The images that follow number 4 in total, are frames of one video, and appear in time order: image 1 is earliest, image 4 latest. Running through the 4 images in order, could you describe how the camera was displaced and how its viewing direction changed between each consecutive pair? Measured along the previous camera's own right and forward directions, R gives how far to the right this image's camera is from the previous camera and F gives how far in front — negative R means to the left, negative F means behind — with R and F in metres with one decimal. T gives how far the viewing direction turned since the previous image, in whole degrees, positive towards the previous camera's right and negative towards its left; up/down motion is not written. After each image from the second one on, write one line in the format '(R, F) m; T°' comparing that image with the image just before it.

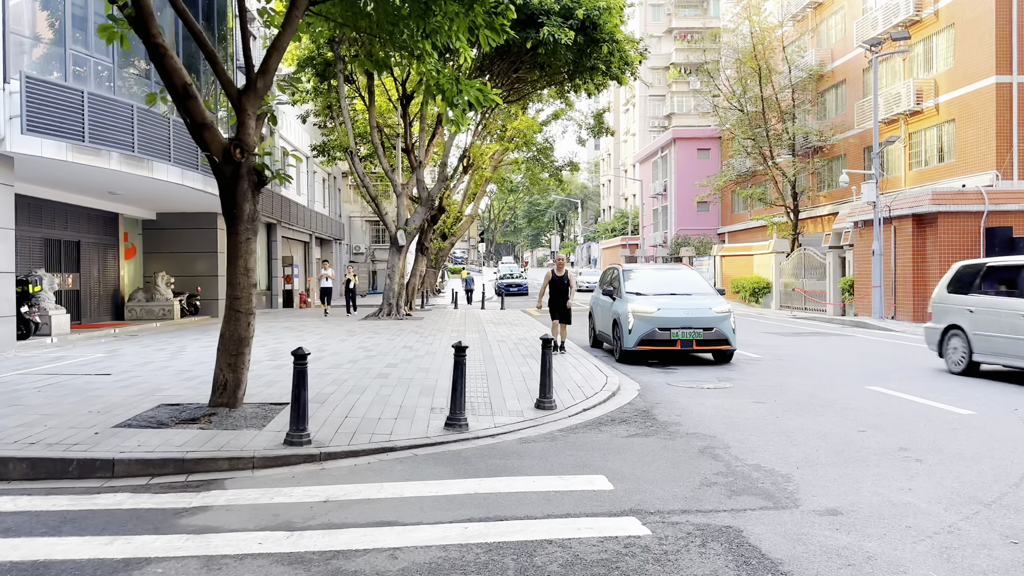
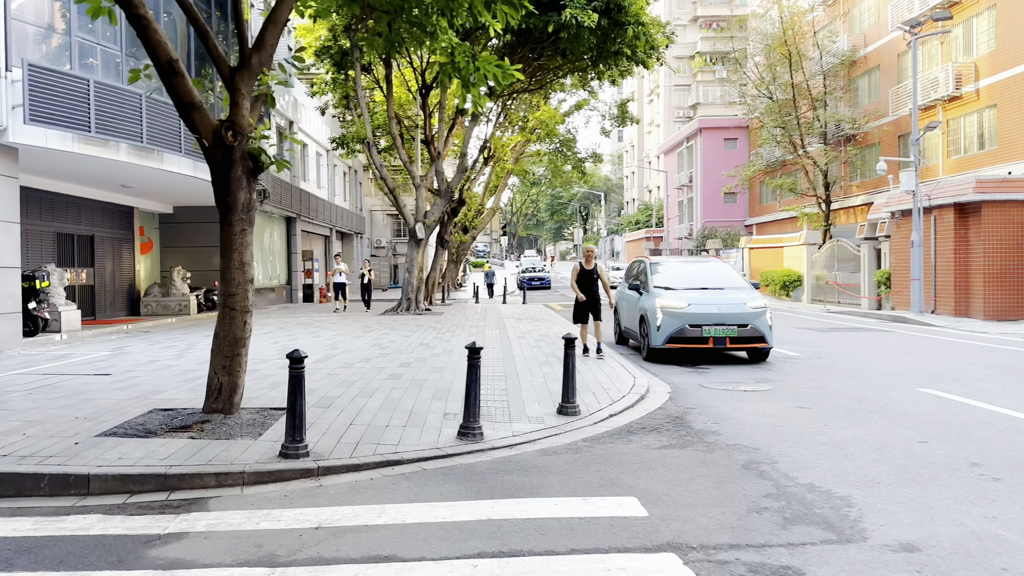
(0.0, +0.6) m; -2°
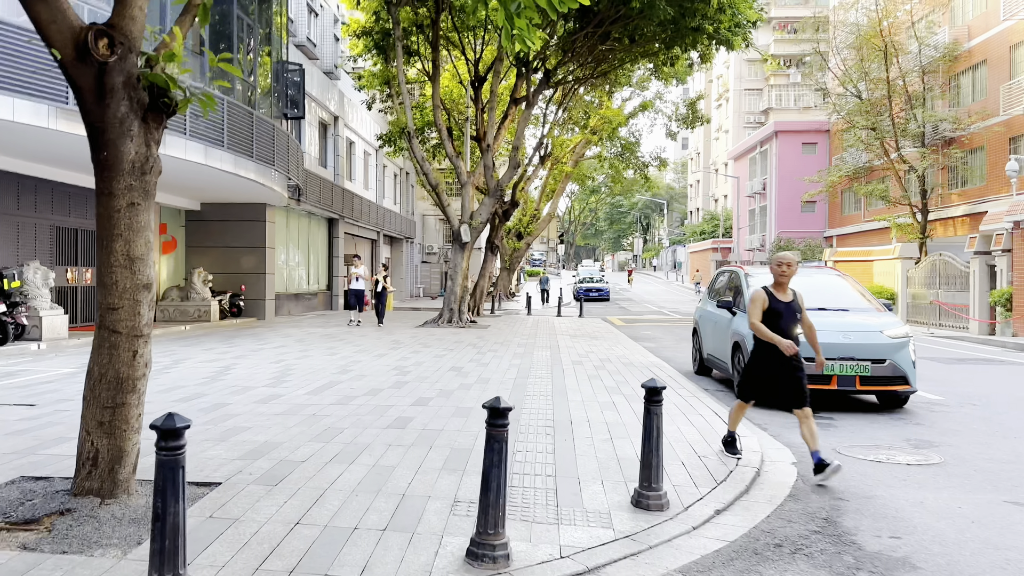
(0.0, +2.4) m; -4°
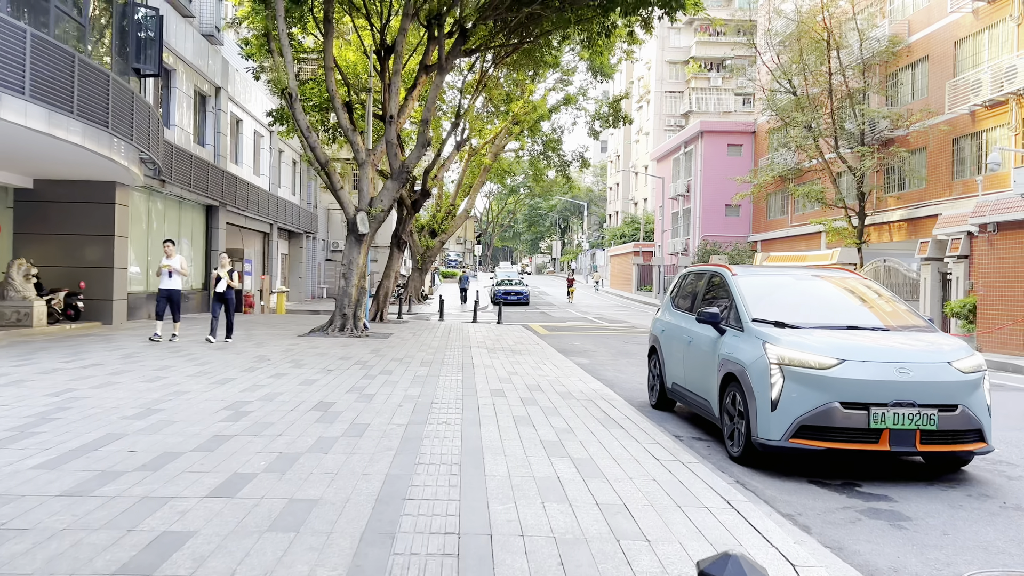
(+0.2, +2.8) m; +6°
